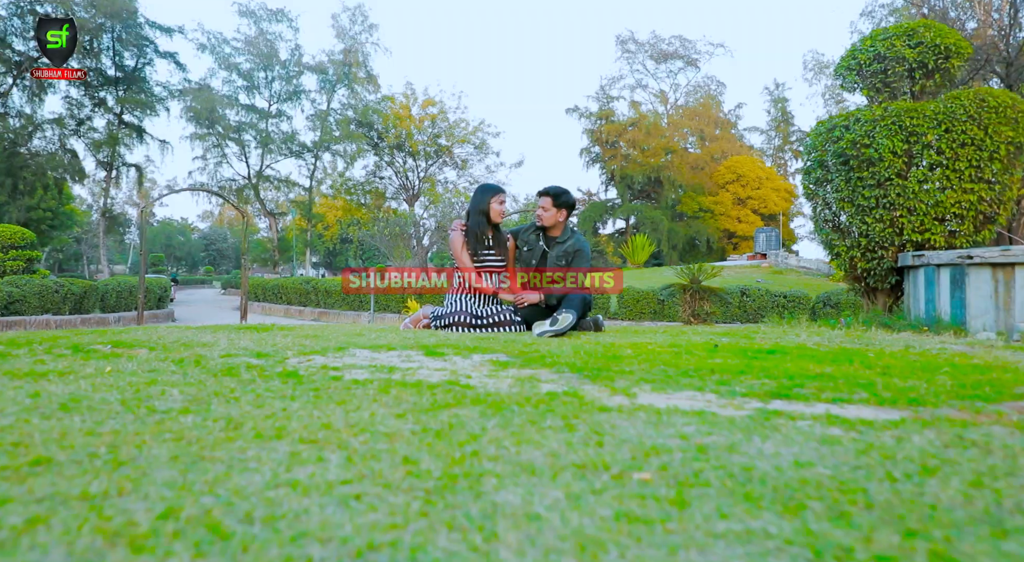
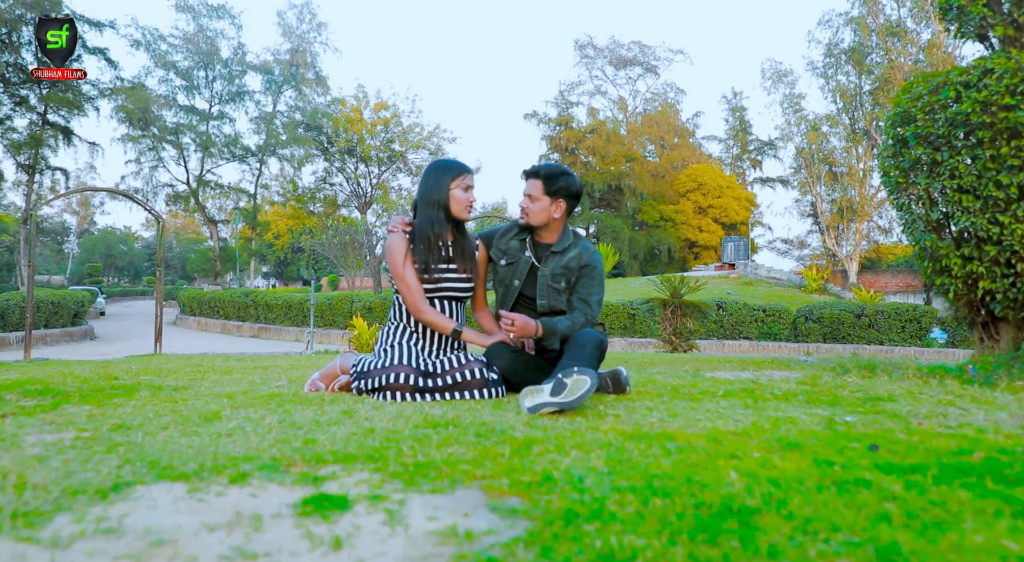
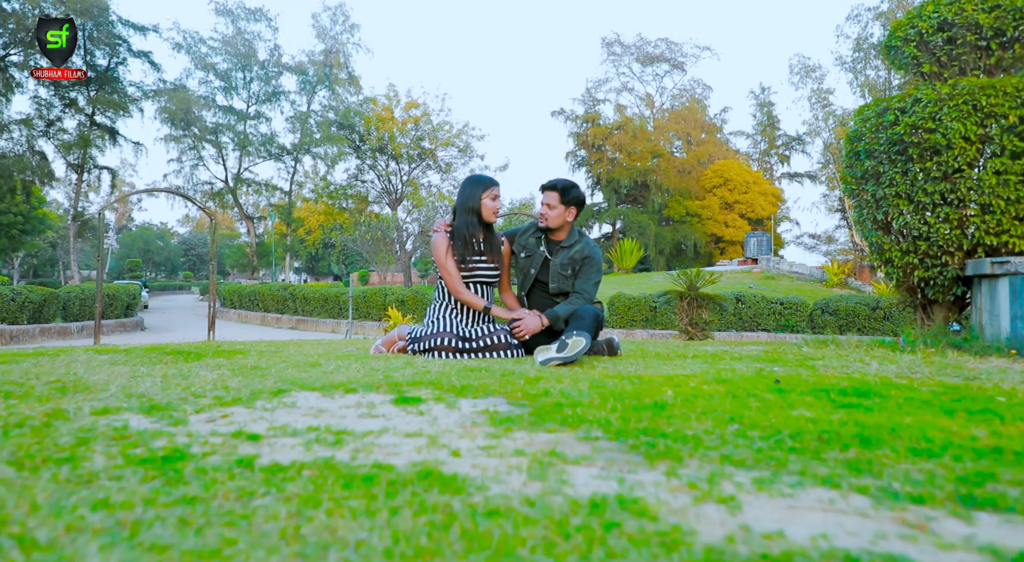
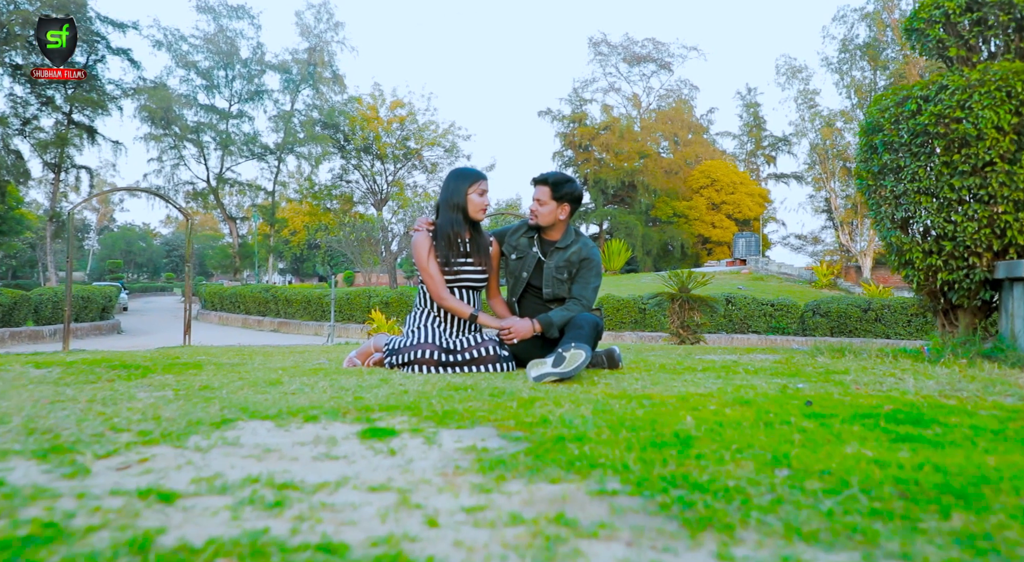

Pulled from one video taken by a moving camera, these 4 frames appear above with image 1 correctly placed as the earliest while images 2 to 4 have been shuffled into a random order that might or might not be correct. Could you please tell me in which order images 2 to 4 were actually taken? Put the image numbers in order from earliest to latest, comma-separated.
3, 4, 2
